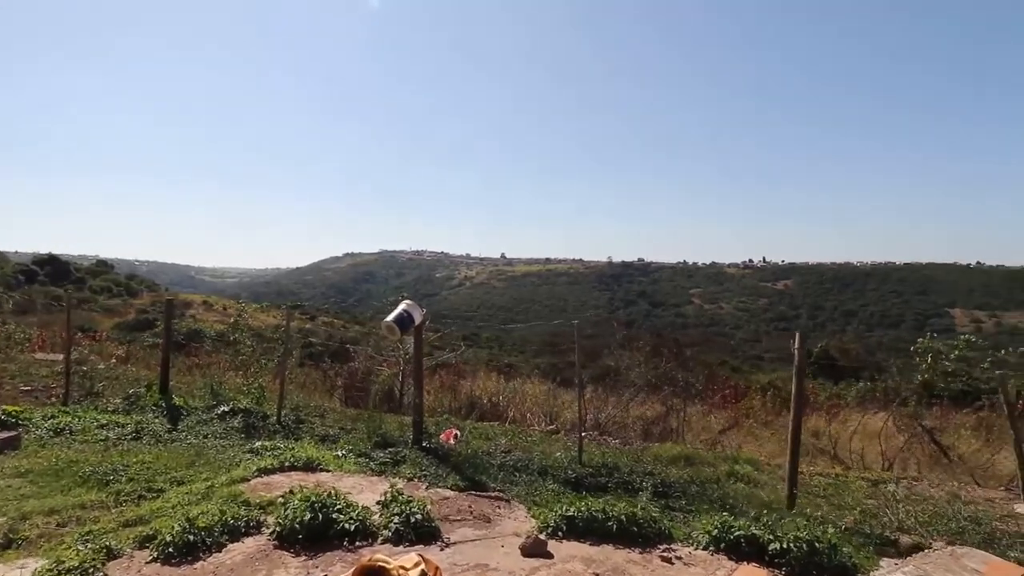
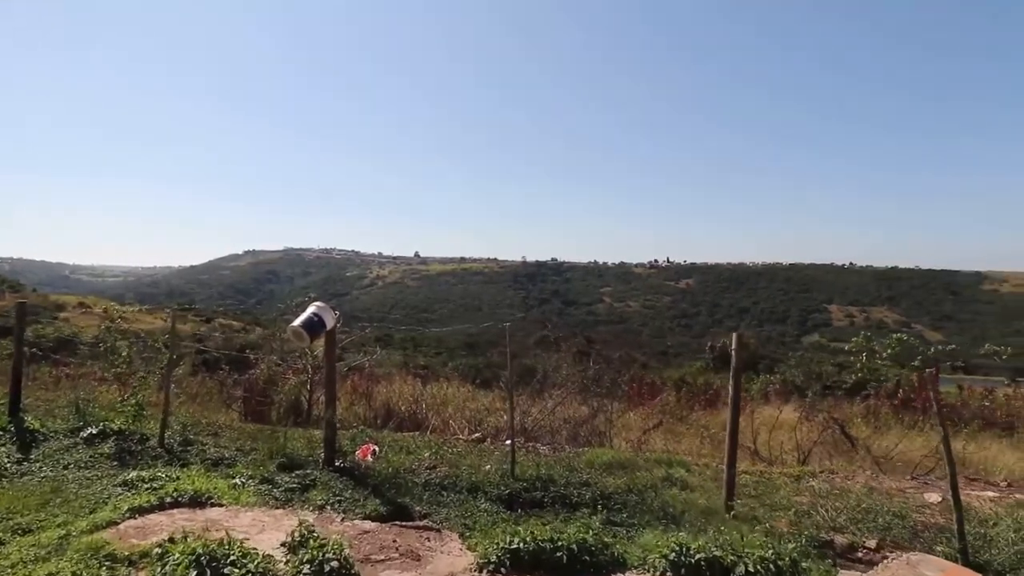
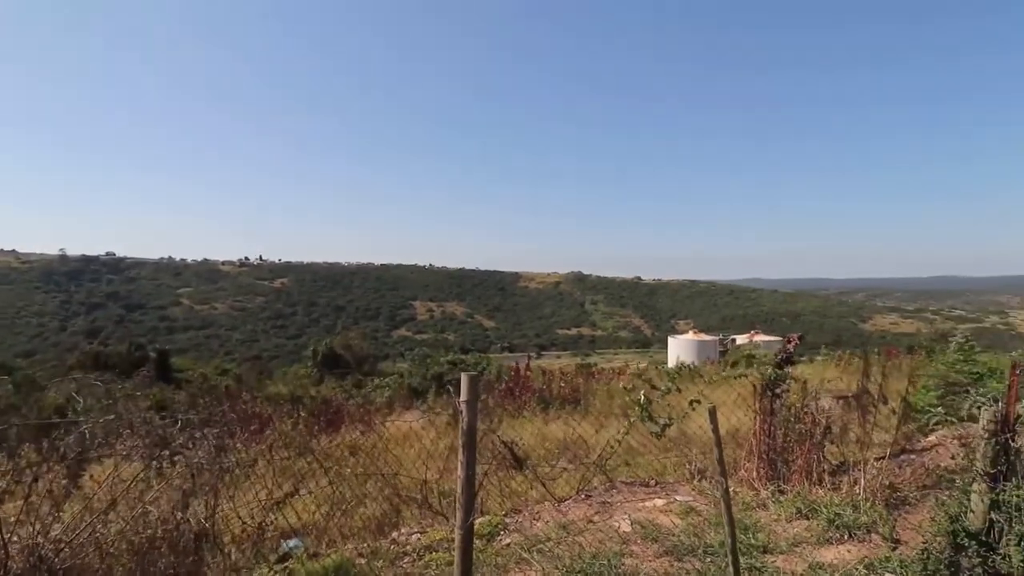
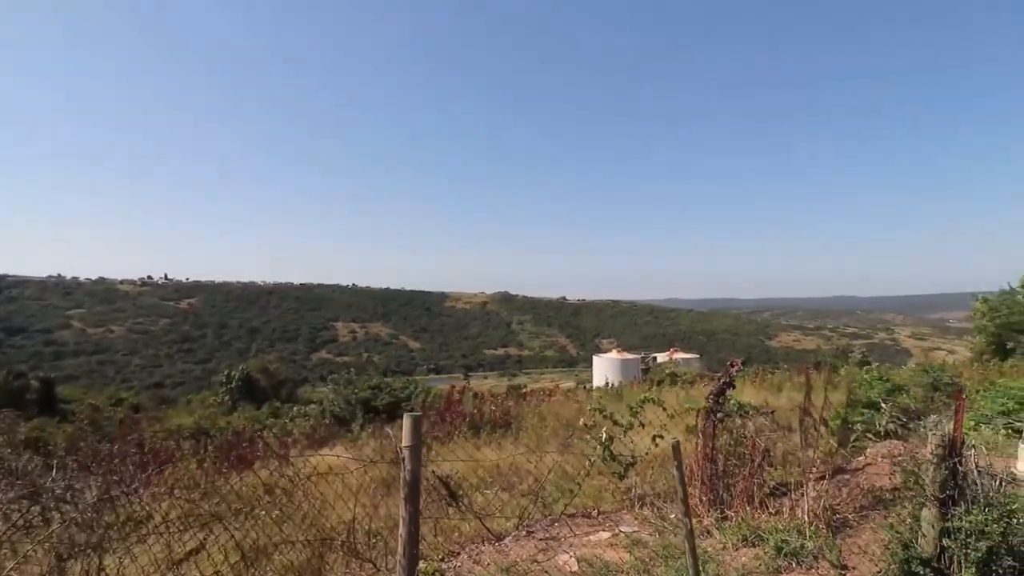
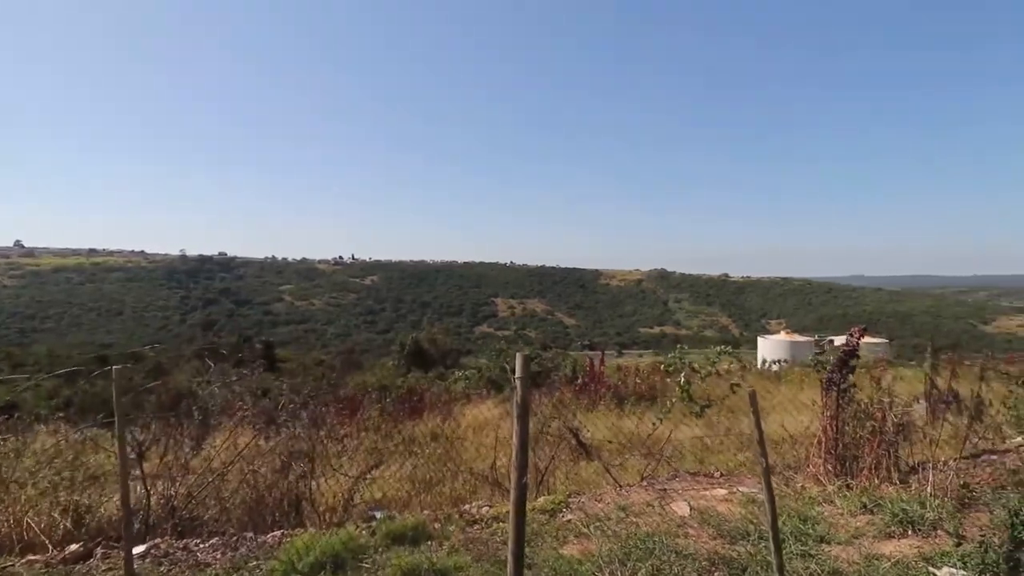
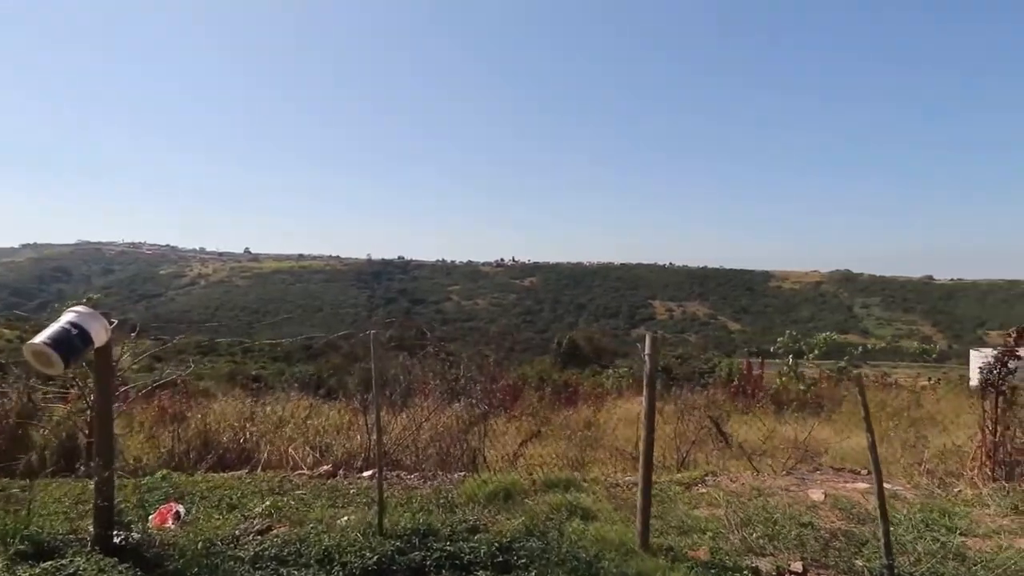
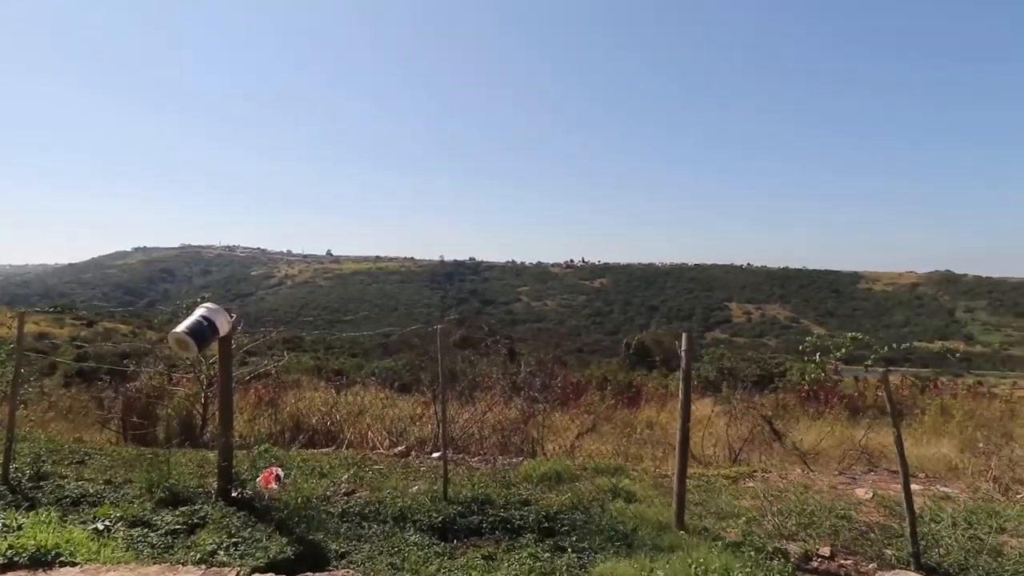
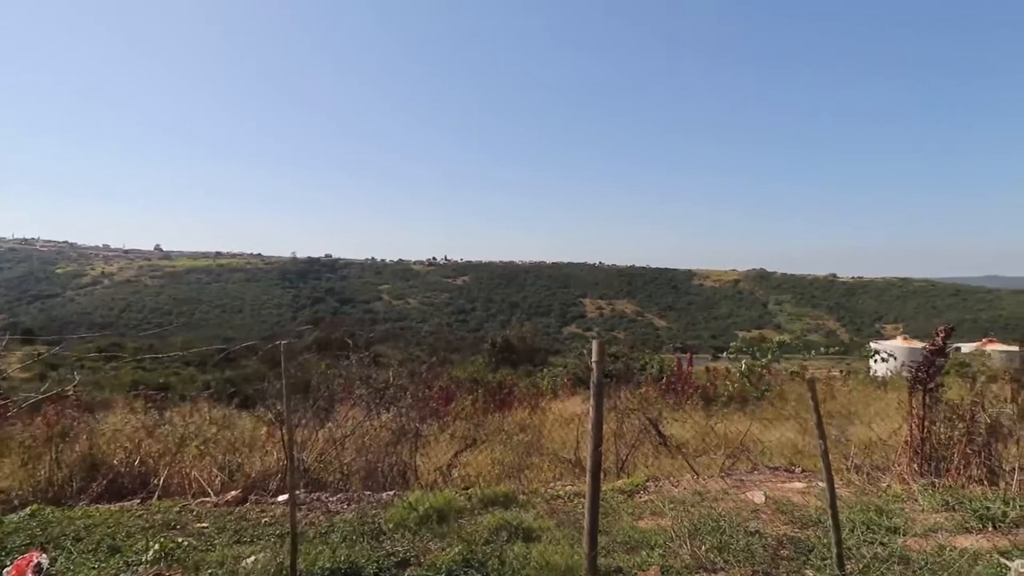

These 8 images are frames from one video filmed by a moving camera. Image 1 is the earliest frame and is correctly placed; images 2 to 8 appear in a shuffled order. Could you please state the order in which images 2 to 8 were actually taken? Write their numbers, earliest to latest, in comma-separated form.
2, 7, 6, 8, 5, 3, 4
